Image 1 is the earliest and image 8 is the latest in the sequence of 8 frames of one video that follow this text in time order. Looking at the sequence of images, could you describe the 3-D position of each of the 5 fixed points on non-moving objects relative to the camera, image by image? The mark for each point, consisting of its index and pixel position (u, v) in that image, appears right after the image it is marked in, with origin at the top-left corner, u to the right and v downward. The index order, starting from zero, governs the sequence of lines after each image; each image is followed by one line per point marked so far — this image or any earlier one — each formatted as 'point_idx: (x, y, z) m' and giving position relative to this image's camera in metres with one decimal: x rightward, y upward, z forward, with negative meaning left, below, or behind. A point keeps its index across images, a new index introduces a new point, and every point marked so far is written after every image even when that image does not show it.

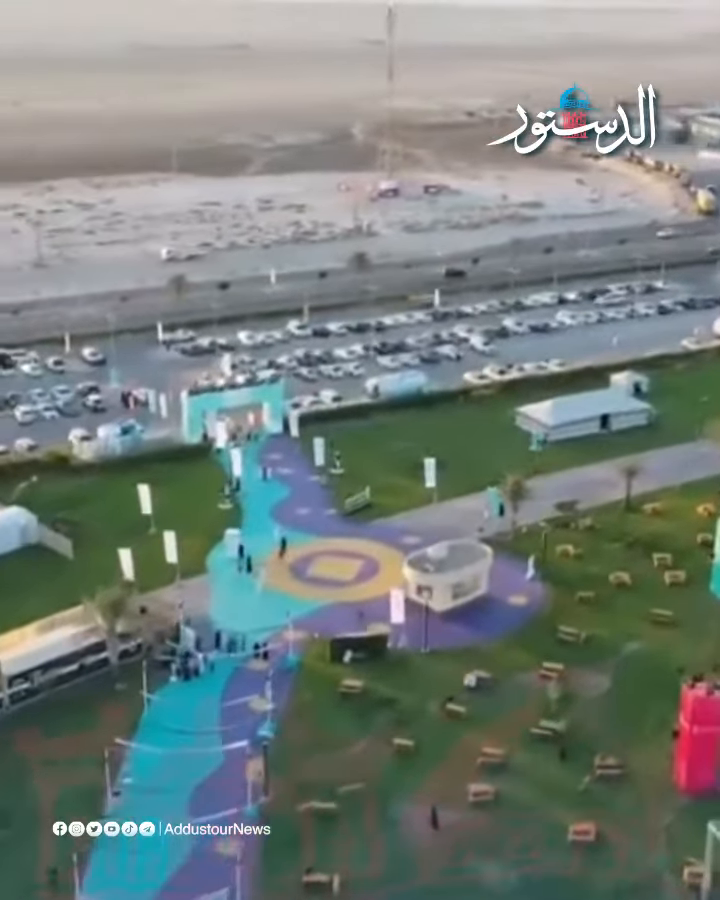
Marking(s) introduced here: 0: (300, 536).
0: (-0.9, -1.3, +19.9) m
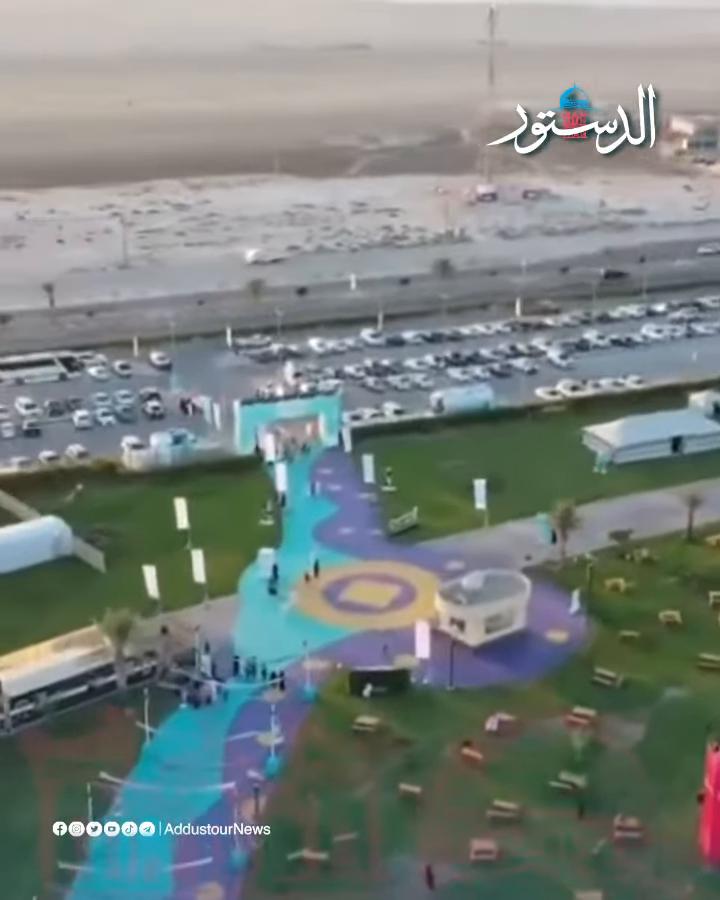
0: (-0.3, -1.6, +19.1) m
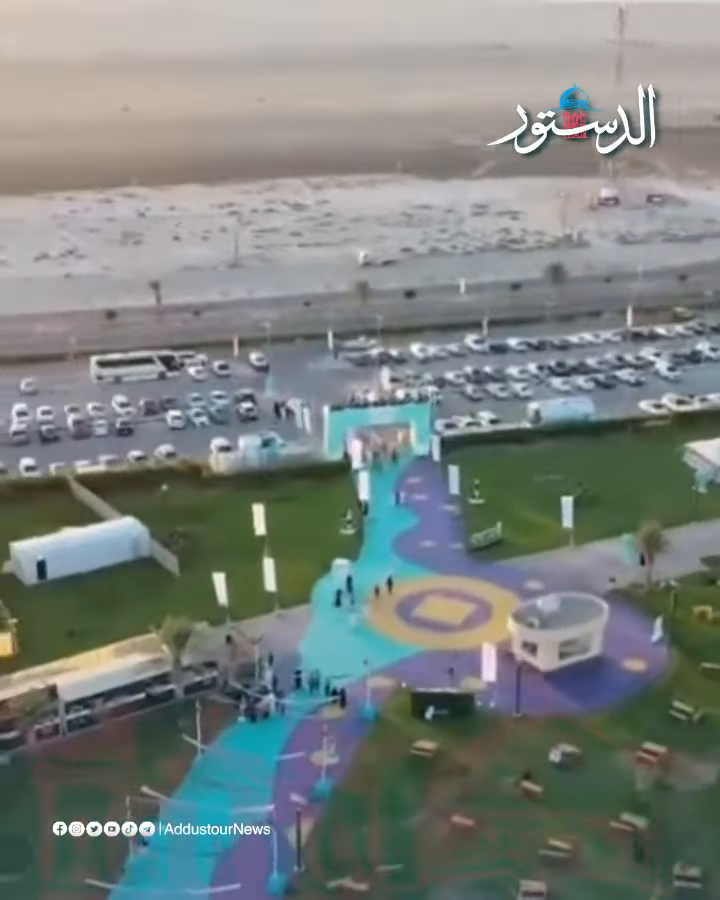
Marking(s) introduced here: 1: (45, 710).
0: (+0.8, -1.7, +18.6) m
1: (-3.5, -2.9, +14.2) m
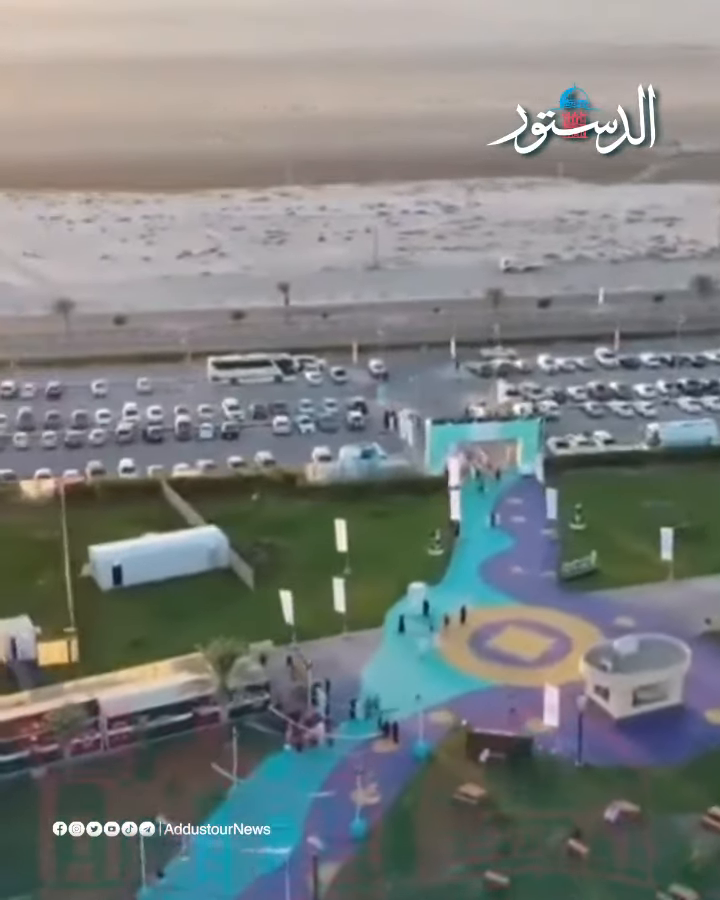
0: (+1.9, -2.0, +17.8) m
1: (-3.0, -3.0, +13.9) m
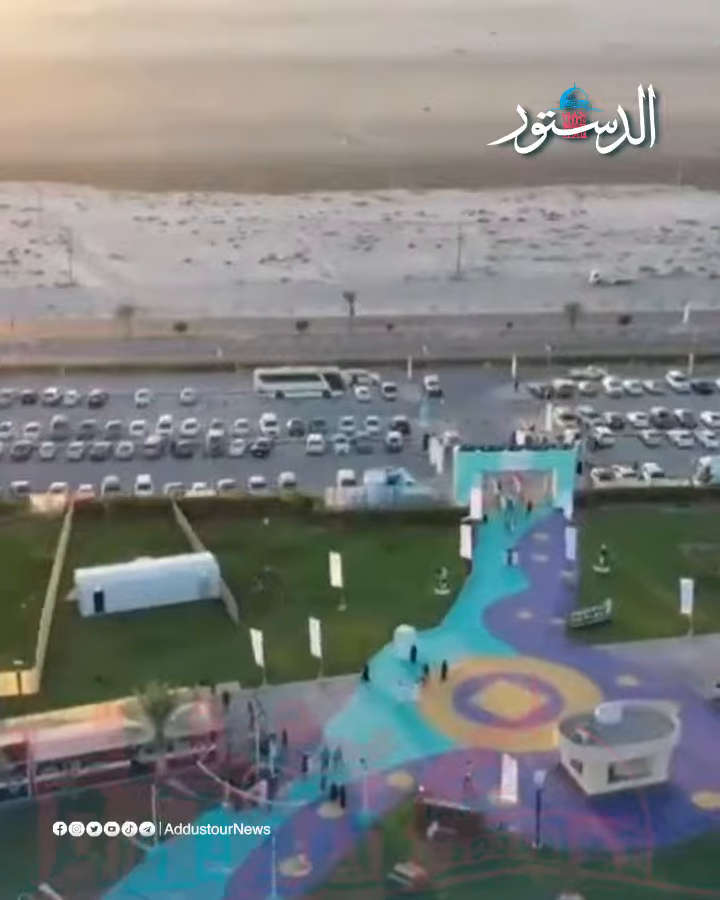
0: (+1.7, -2.5, +16.4) m
1: (-3.5, -3.2, +13.2) m
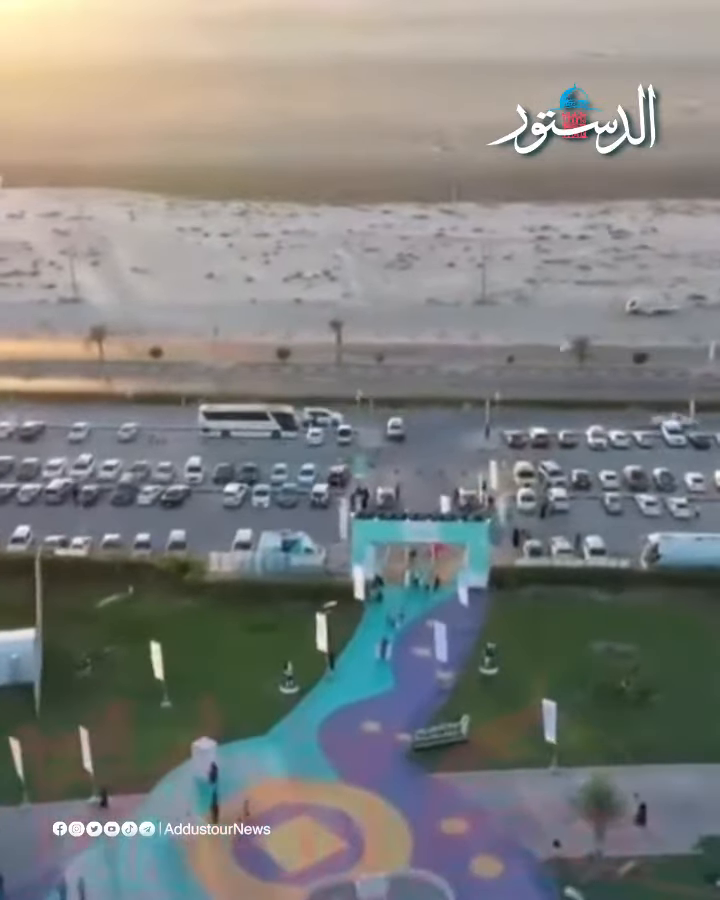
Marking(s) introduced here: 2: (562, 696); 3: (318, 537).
0: (-0.5, -3.4, +13.9) m
1: (-6.1, -3.9, +11.2) m
2: (+2.3, -2.9, +15.3) m
3: (-0.6, -1.2, +19.7) m
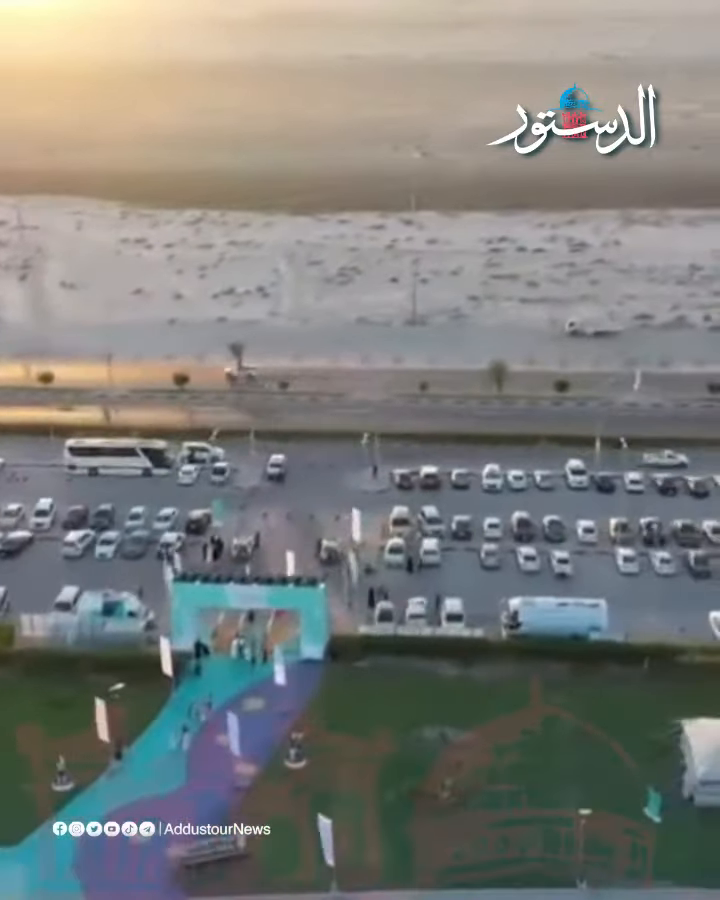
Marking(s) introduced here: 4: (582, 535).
0: (-2.8, -4.1, +12.0) m
1: (-8.5, -4.6, +9.4) m
2: (+0.1, -3.6, +13.4) m
3: (-2.8, -1.9, +17.9) m
4: (+3.5, -1.3, +19.9) m
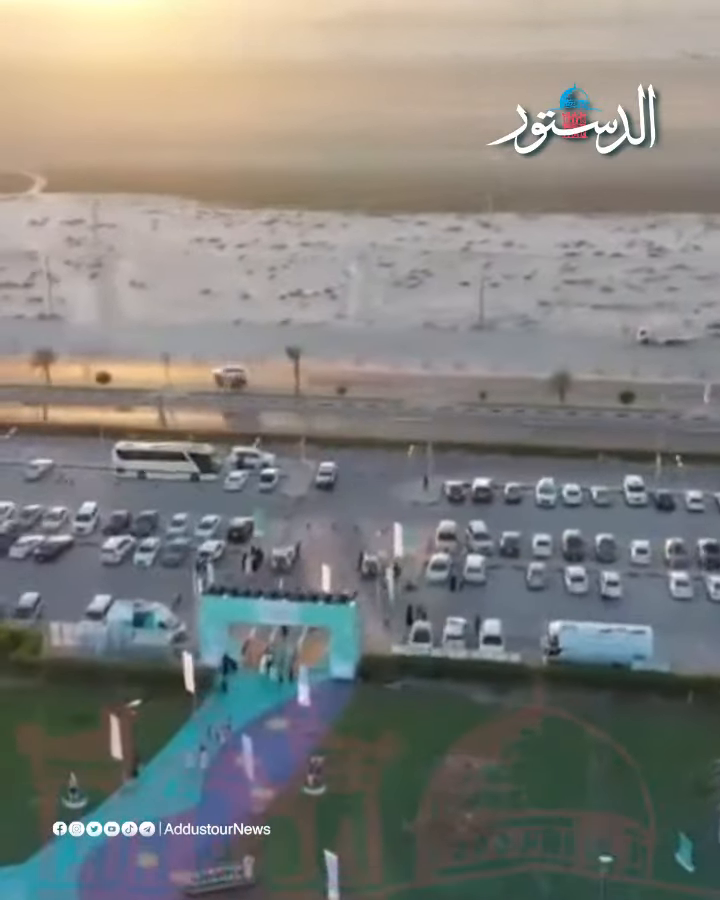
0: (-2.7, -4.2, +11.7) m
1: (-8.6, -4.6, +9.4) m
2: (+0.2, -3.8, +12.9) m
3: (-2.3, -2.0, +17.5) m
4: (+4.1, -1.5, +19.1) m
